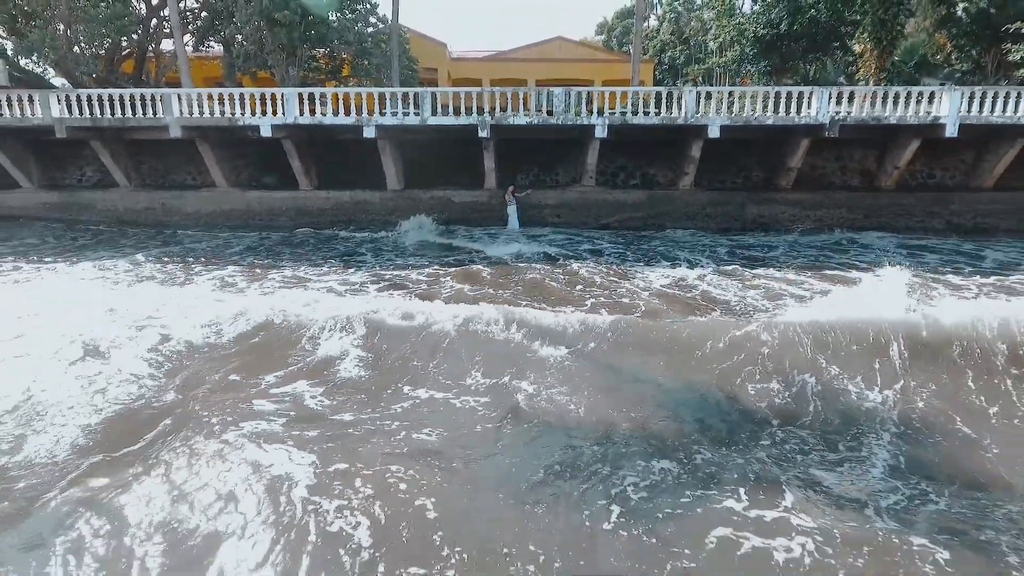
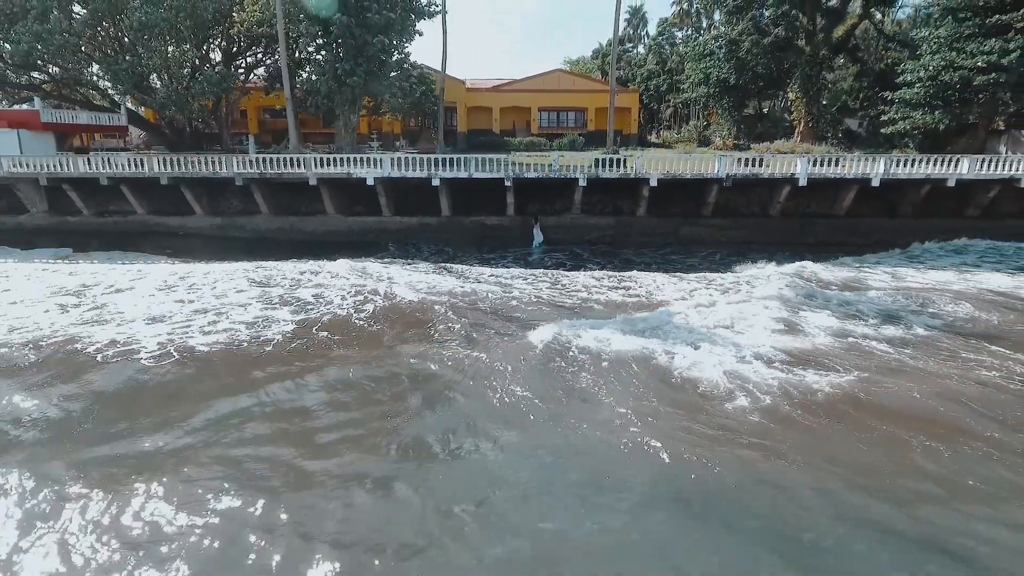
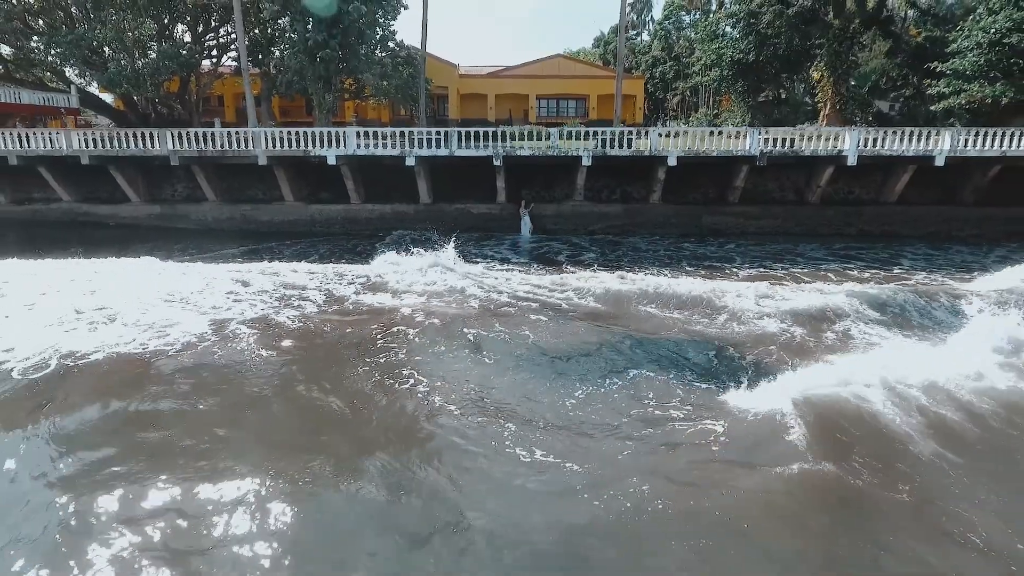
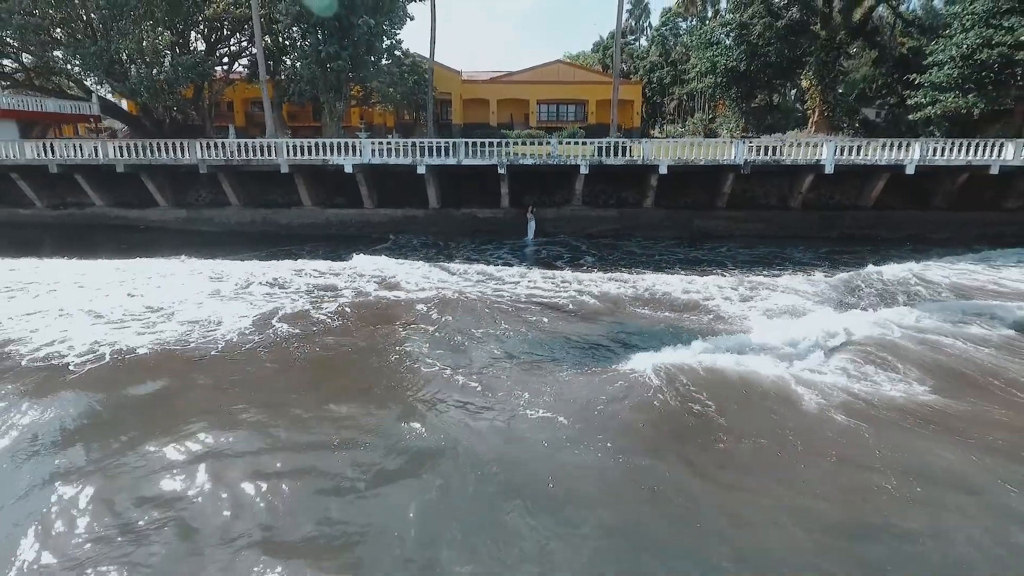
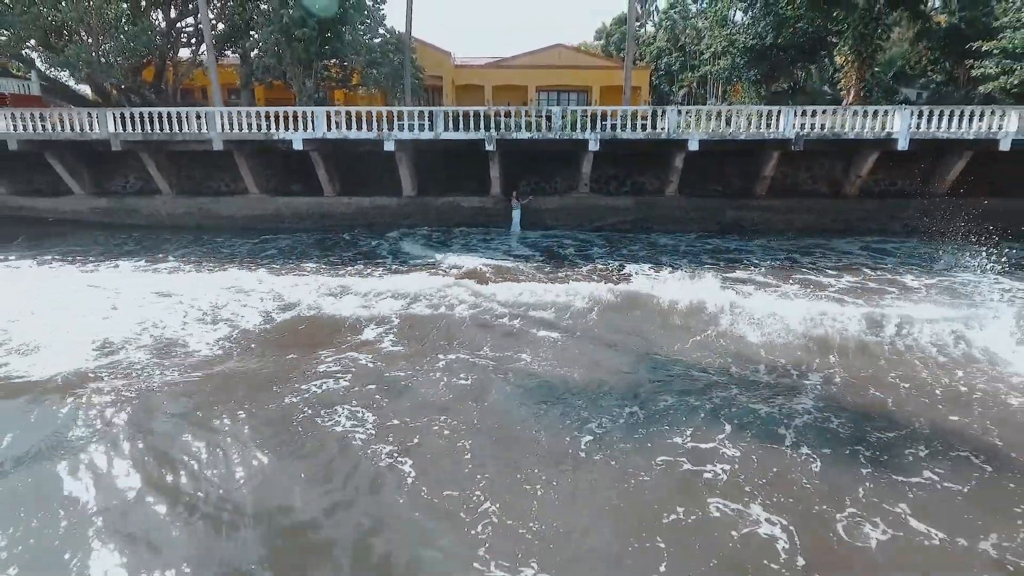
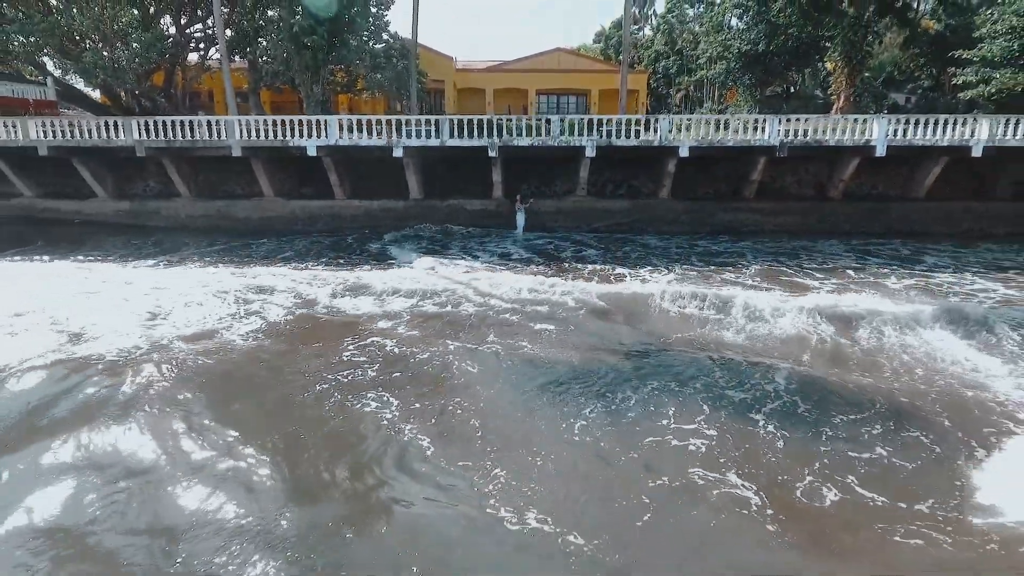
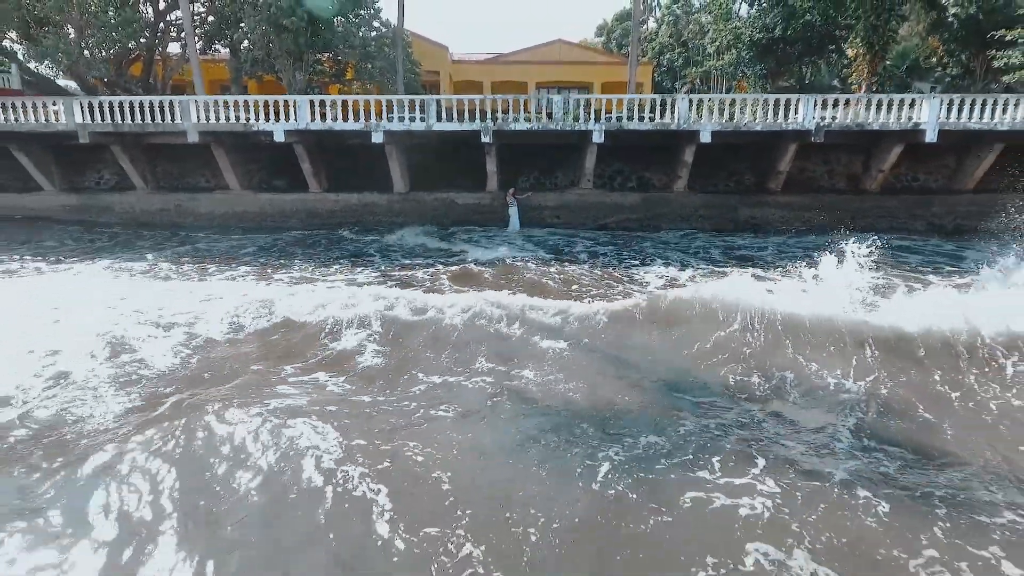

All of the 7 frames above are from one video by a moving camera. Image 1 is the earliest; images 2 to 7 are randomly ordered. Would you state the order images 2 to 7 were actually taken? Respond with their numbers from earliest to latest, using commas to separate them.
7, 5, 6, 3, 4, 2
